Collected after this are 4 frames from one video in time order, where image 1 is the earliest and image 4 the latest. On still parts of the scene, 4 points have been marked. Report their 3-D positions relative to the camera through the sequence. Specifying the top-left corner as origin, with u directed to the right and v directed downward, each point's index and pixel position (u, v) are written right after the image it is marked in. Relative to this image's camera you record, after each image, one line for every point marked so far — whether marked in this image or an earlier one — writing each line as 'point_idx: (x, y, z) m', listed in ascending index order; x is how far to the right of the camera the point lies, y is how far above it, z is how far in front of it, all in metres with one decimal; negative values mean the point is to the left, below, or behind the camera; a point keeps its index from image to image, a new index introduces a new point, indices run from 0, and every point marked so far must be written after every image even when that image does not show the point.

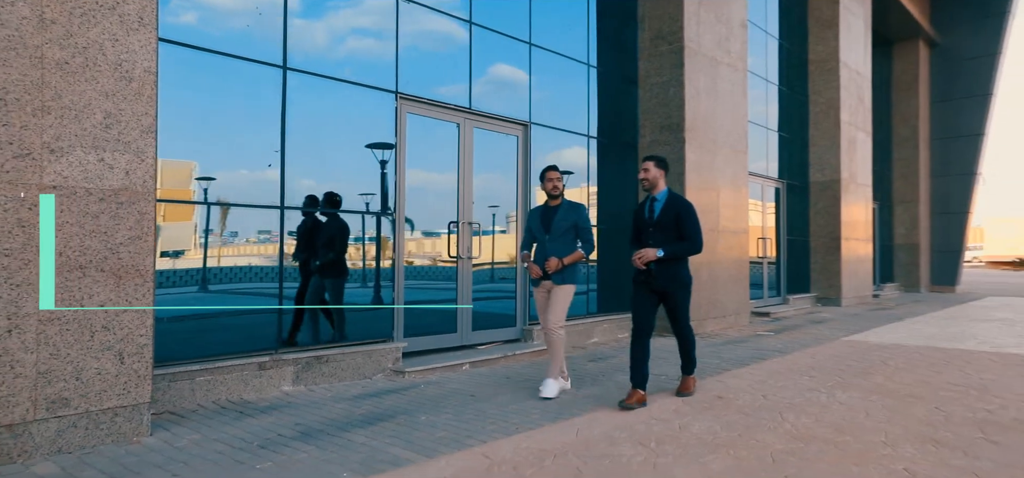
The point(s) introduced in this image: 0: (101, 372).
0: (-2.4, -0.8, +3.9) m
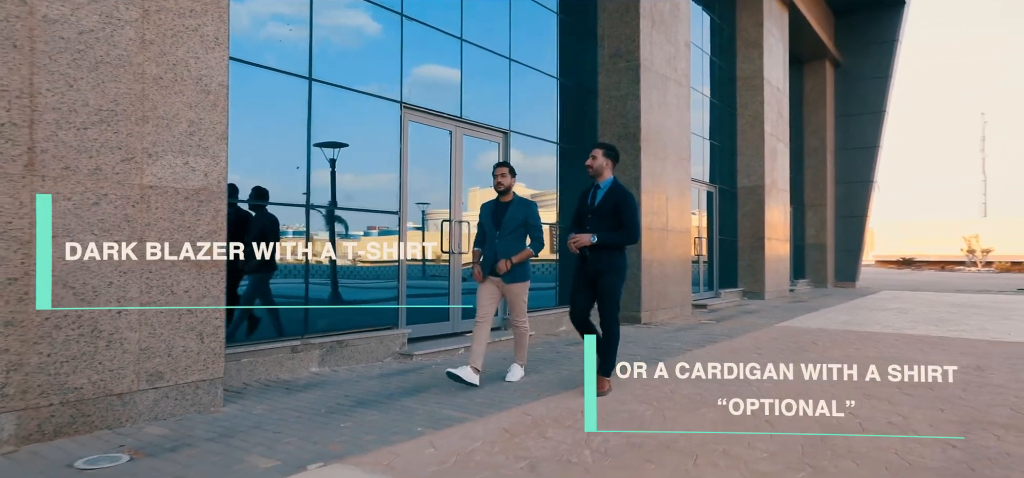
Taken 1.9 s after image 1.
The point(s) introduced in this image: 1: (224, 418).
0: (-2.2, -0.7, +4.4) m
1: (-1.9, -1.2, +4.4) m
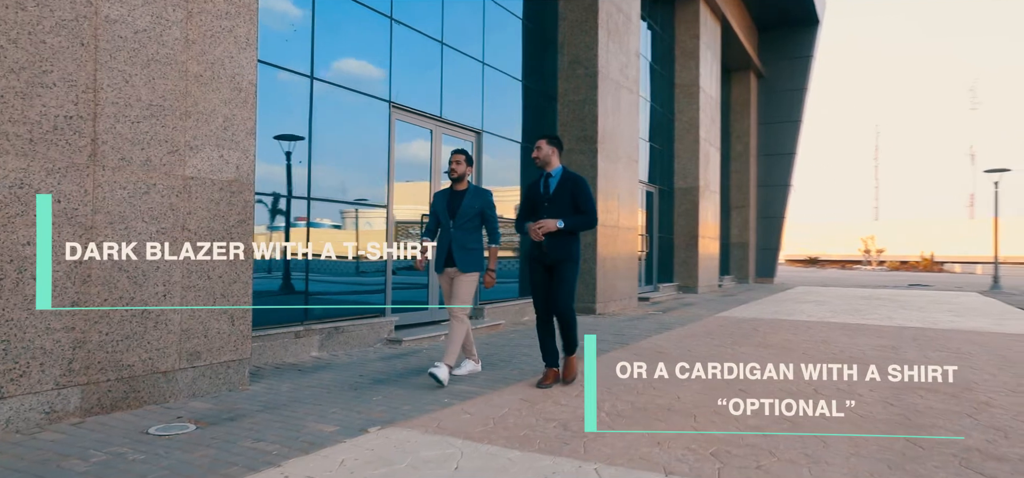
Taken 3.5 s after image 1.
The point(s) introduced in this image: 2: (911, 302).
0: (-2.1, -0.7, +4.7) m
1: (-1.8, -1.1, +4.7) m
2: (+10.1, -1.6, +16.7) m
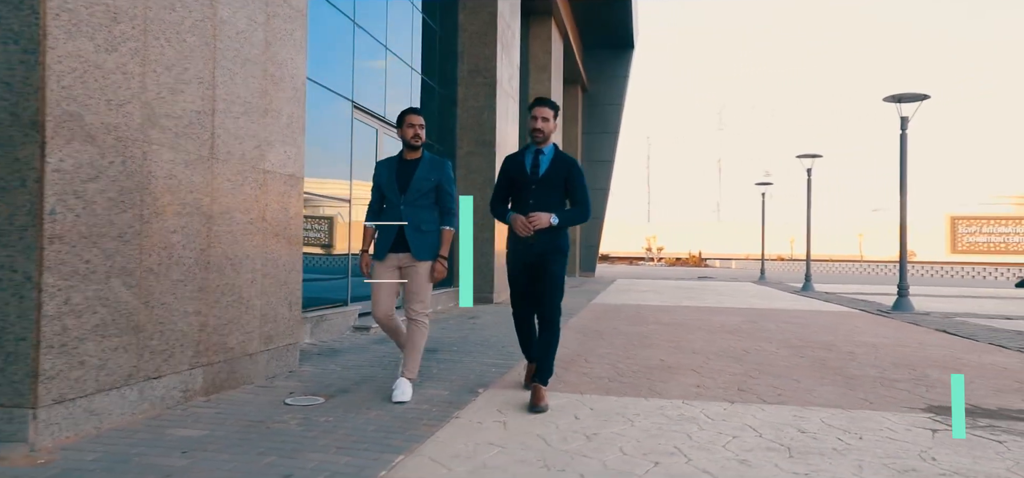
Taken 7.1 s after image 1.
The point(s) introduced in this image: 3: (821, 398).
0: (-1.8, -0.6, +5.0) m
1: (-1.5, -1.0, +5.1) m
2: (+6.2, -1.6, +20.2) m
3: (+2.1, -1.1, +4.5) m
